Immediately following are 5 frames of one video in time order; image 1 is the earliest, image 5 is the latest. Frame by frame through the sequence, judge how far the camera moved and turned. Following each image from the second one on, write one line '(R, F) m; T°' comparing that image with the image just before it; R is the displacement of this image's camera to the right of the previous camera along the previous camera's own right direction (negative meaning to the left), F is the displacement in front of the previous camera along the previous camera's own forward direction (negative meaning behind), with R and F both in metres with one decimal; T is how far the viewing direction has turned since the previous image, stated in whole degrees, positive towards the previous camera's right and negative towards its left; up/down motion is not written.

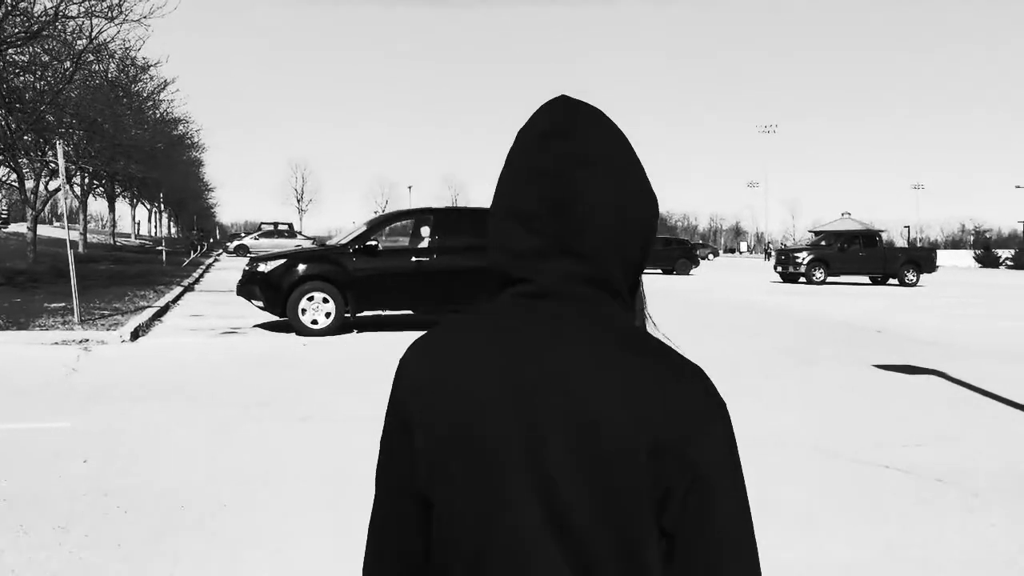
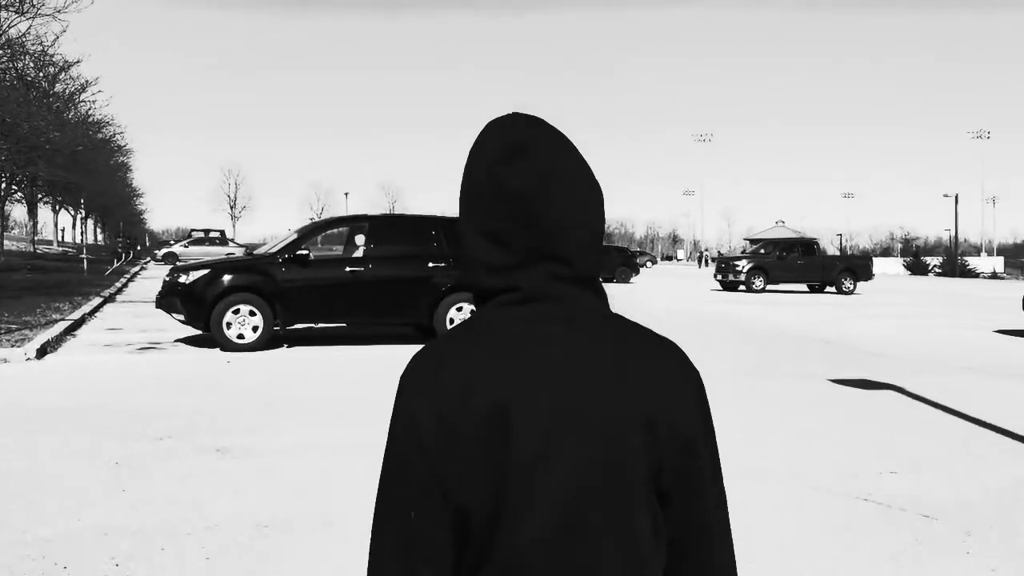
(0.0, +0.7) m; +4°
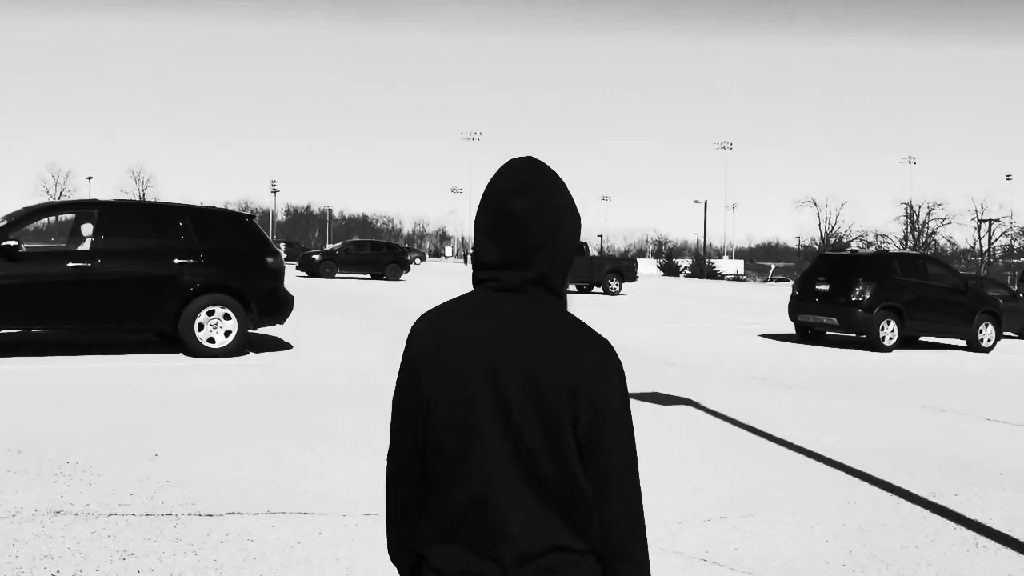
(0.0, +1.2) m; +15°
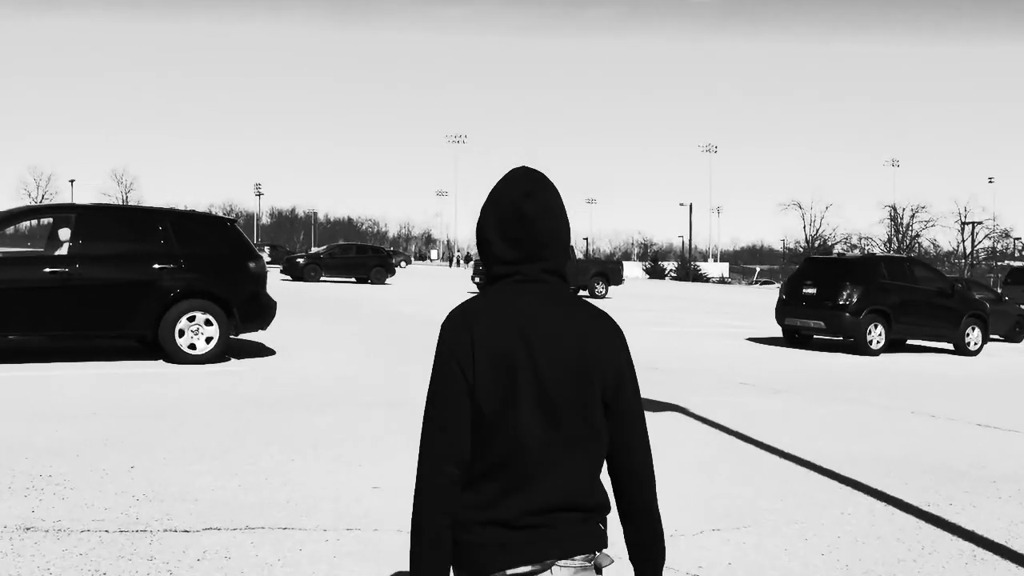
(0.0, +0.1) m; +1°
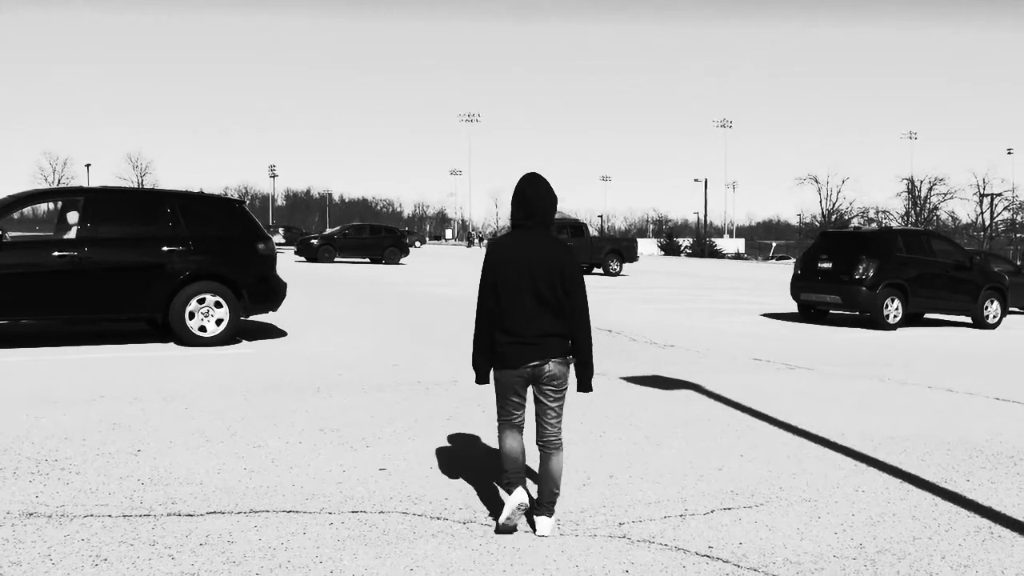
(+0.1, +0.1) m; -1°
